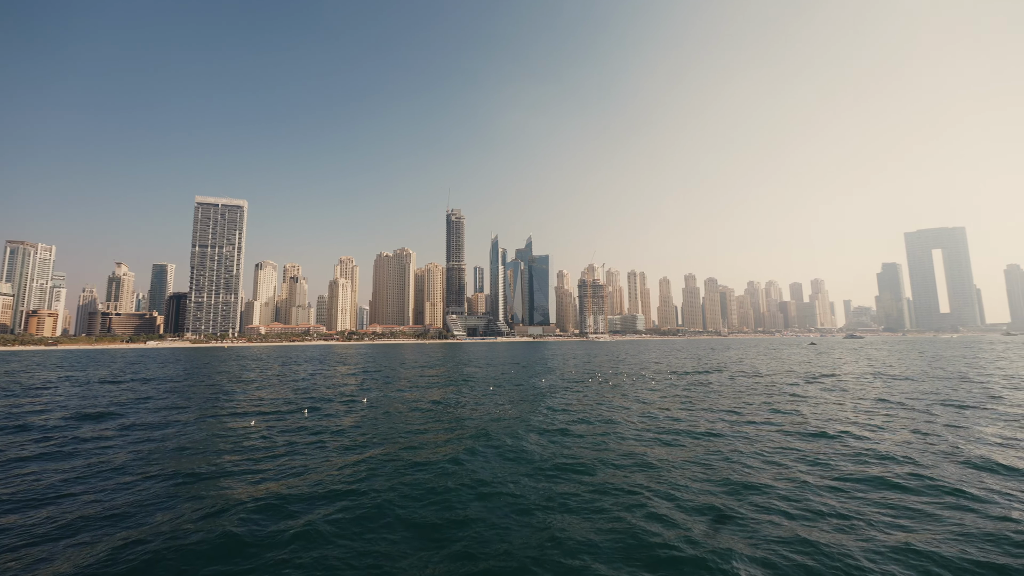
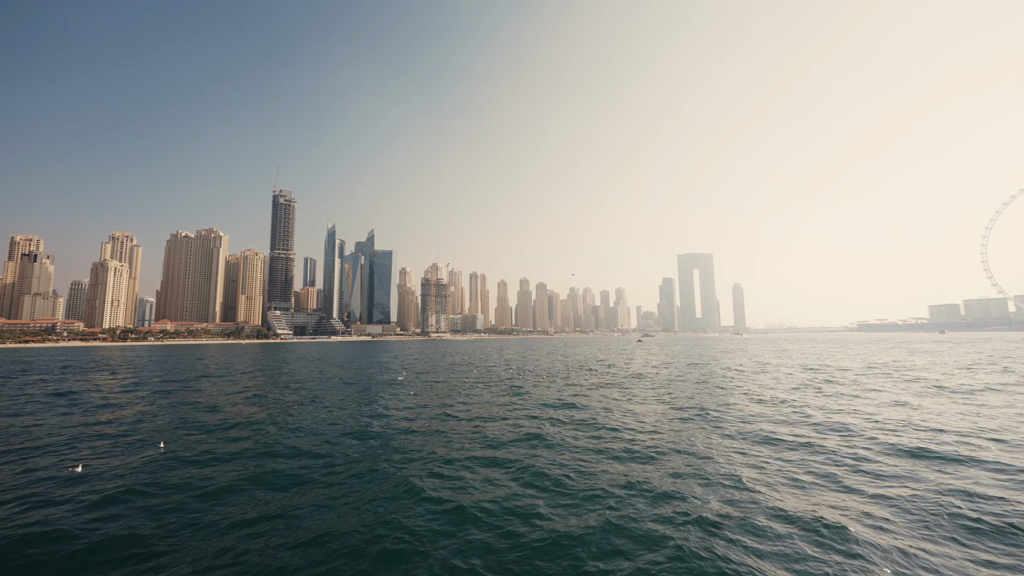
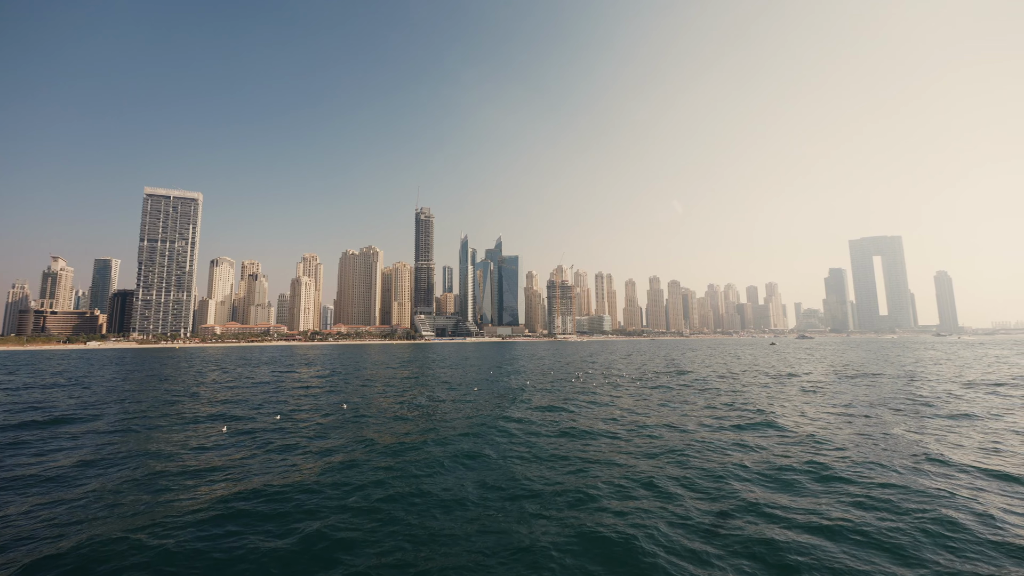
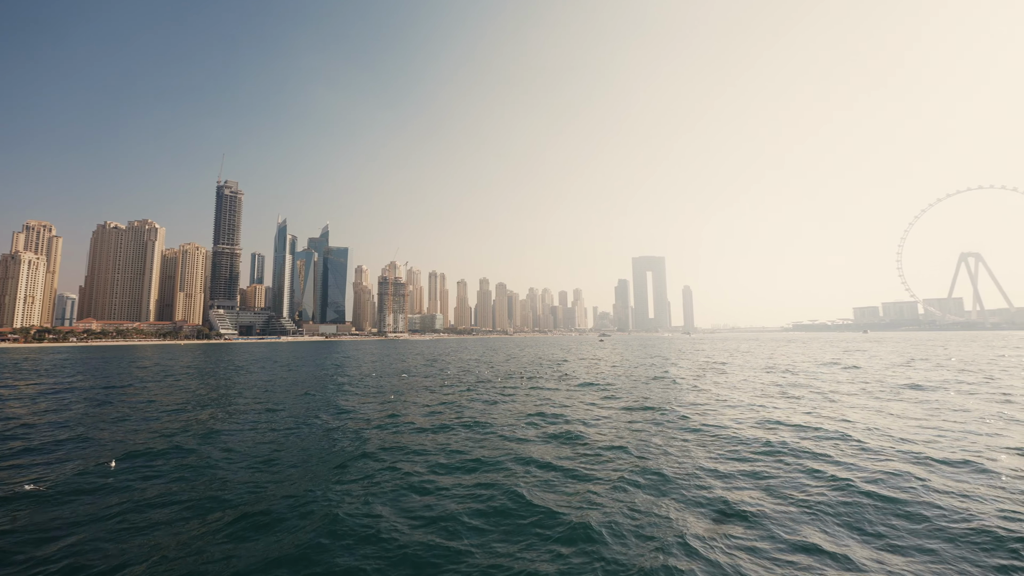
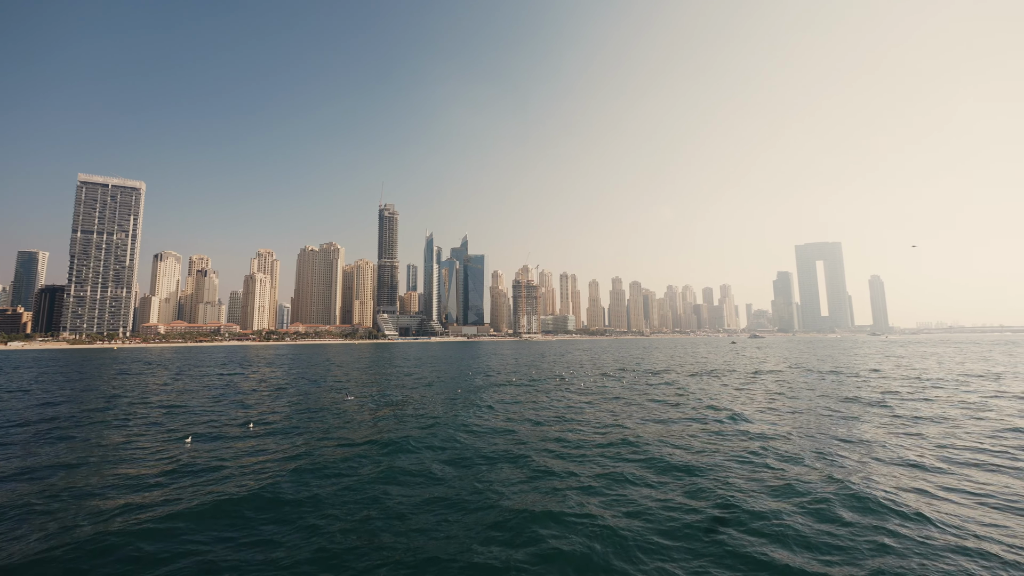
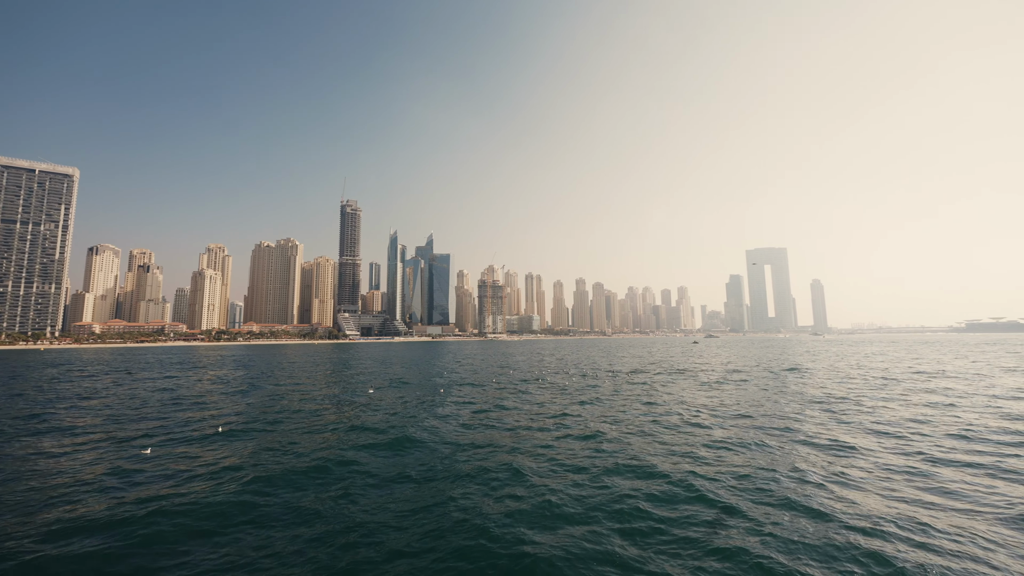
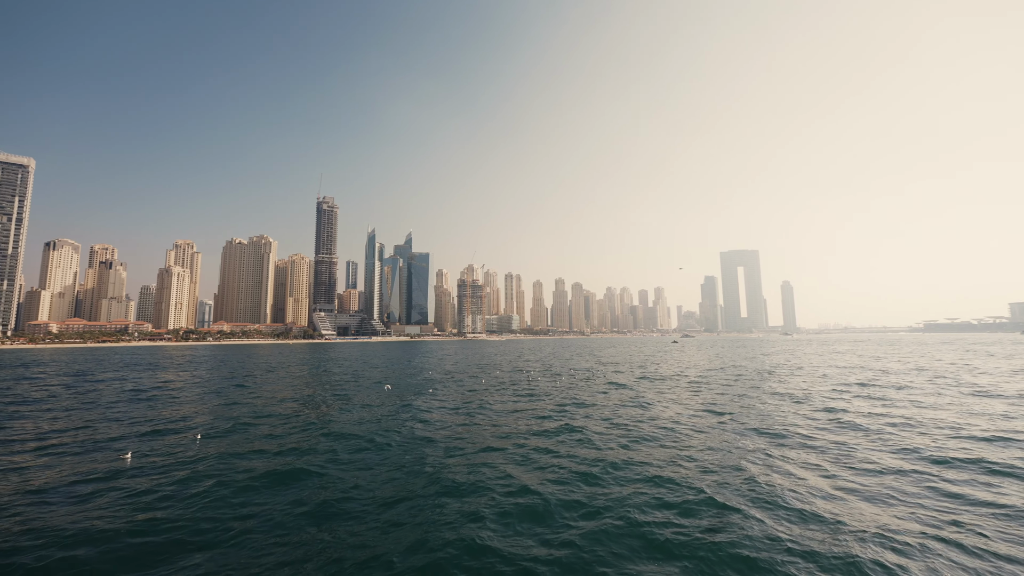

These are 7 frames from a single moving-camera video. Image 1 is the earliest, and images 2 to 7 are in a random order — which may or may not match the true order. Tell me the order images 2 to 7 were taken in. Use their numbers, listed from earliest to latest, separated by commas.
3, 5, 6, 7, 2, 4
